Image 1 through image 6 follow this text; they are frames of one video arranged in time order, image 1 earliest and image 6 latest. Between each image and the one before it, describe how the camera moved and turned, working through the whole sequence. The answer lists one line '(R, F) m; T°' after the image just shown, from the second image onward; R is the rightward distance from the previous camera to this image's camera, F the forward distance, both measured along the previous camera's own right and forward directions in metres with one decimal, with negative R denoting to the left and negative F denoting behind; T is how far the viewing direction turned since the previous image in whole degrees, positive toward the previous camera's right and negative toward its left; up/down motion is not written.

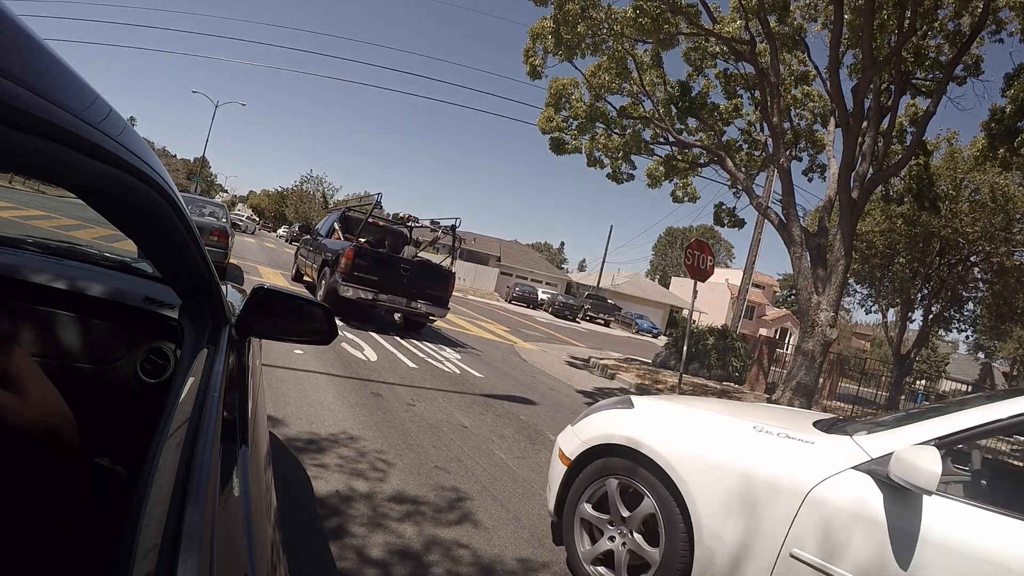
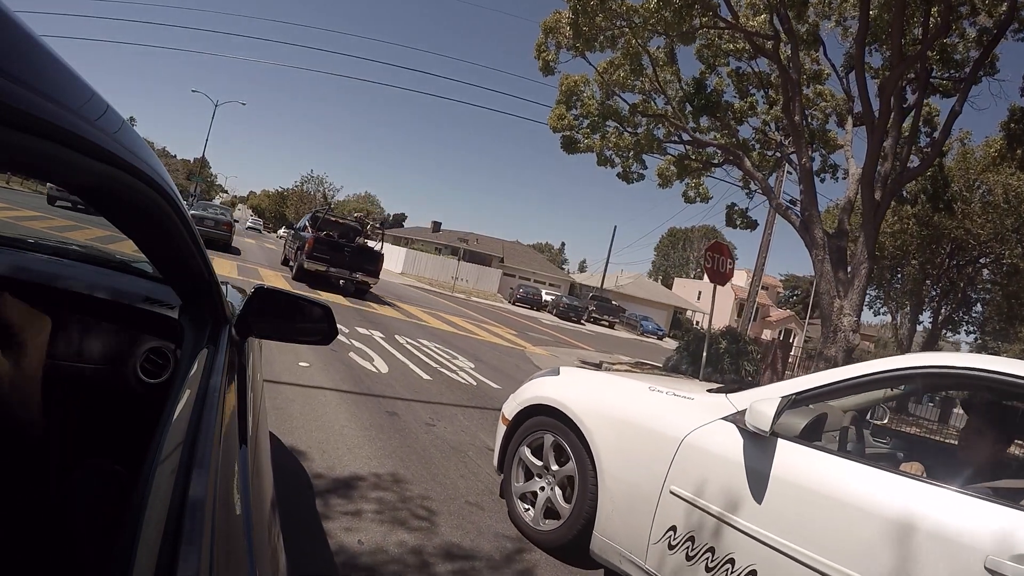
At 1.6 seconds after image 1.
(-0.2, +0.4) m; 0°
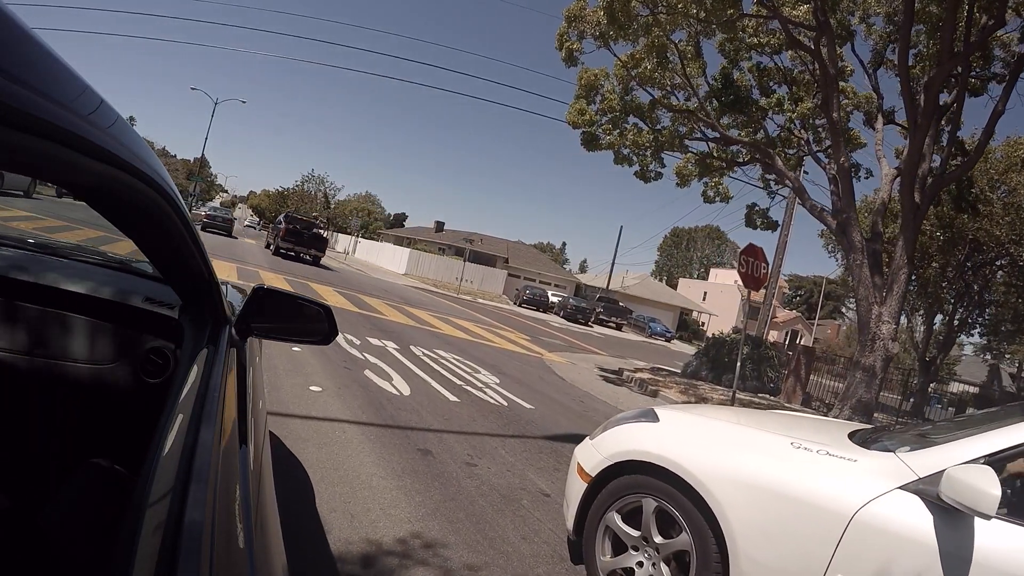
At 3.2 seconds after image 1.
(-0.3, +0.7) m; 0°
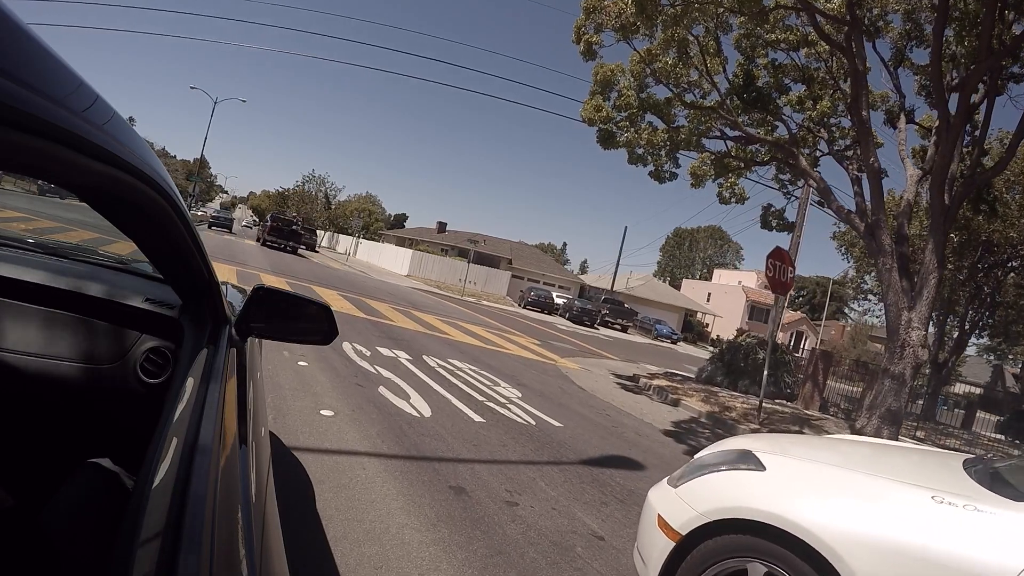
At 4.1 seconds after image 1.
(-0.2, +0.5) m; 0°
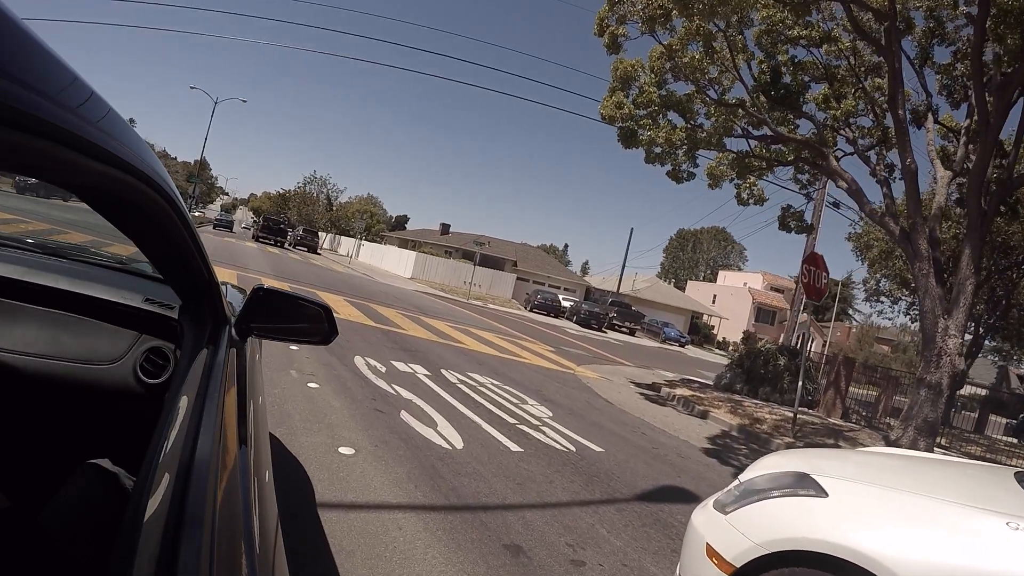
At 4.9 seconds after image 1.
(-0.3, +0.5) m; 0°
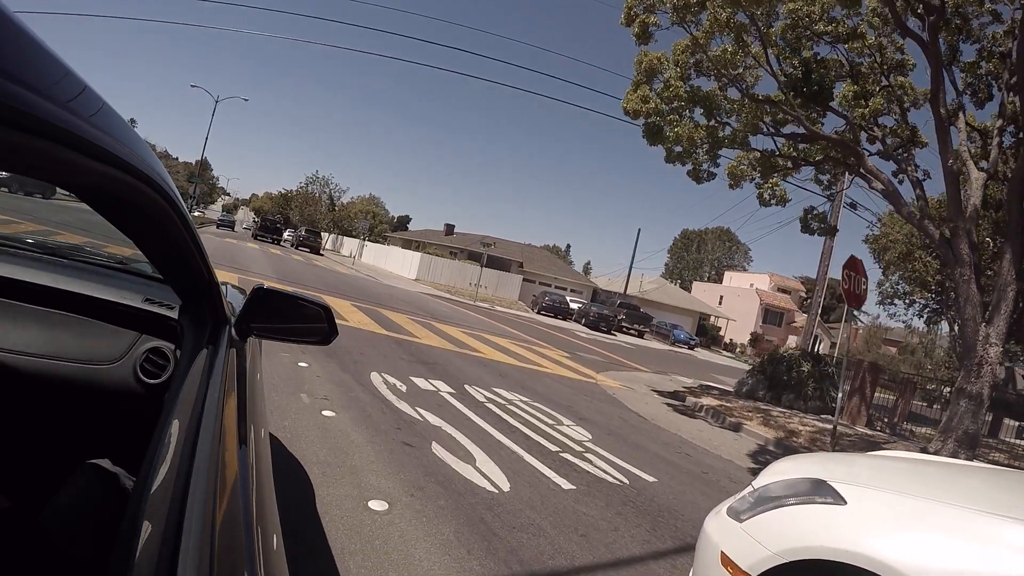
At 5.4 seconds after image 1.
(-0.3, +0.5) m; 0°
